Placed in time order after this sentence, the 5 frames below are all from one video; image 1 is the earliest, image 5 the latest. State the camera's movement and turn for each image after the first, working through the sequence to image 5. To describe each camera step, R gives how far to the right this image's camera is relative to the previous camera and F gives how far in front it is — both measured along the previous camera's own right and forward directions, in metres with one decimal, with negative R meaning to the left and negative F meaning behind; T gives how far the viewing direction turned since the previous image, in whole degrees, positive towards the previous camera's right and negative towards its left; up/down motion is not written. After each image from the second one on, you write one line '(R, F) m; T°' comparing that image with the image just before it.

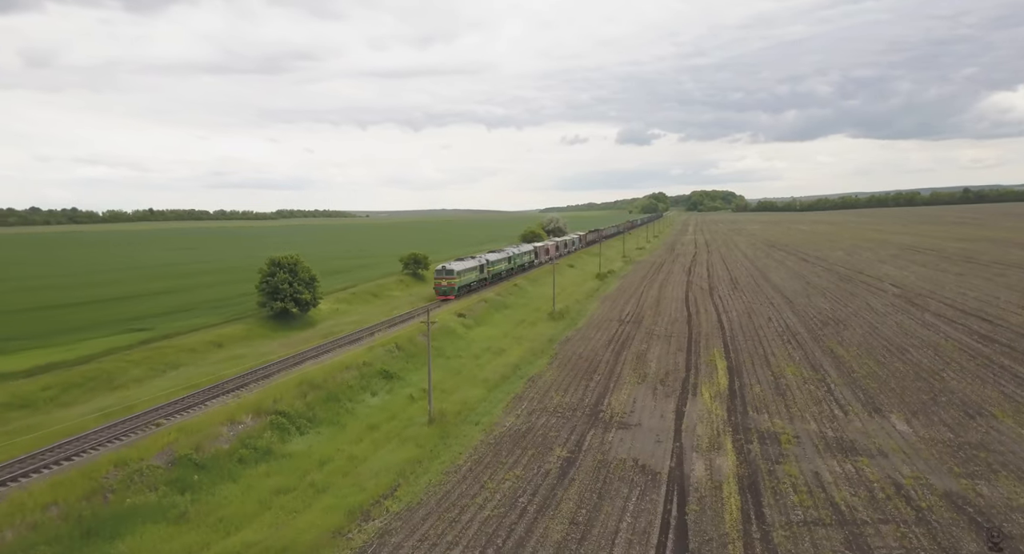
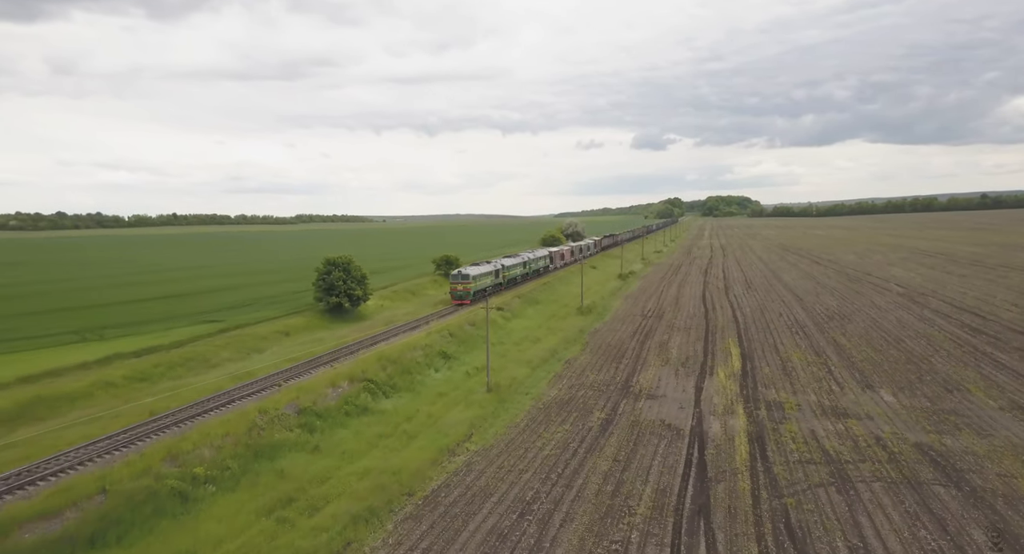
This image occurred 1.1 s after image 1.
(-1.5, -4.2) m; -2°
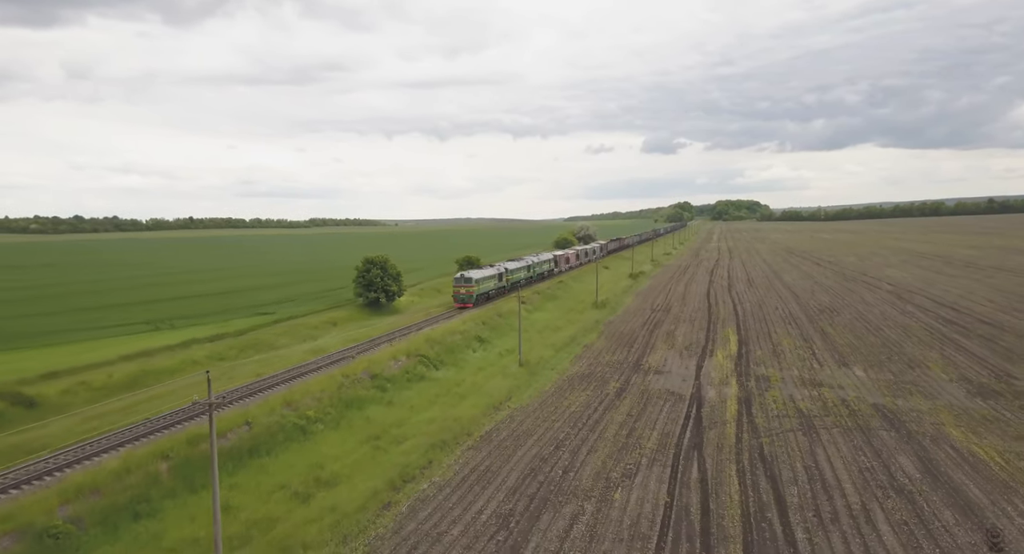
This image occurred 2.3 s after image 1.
(-1.1, -4.8) m; -1°
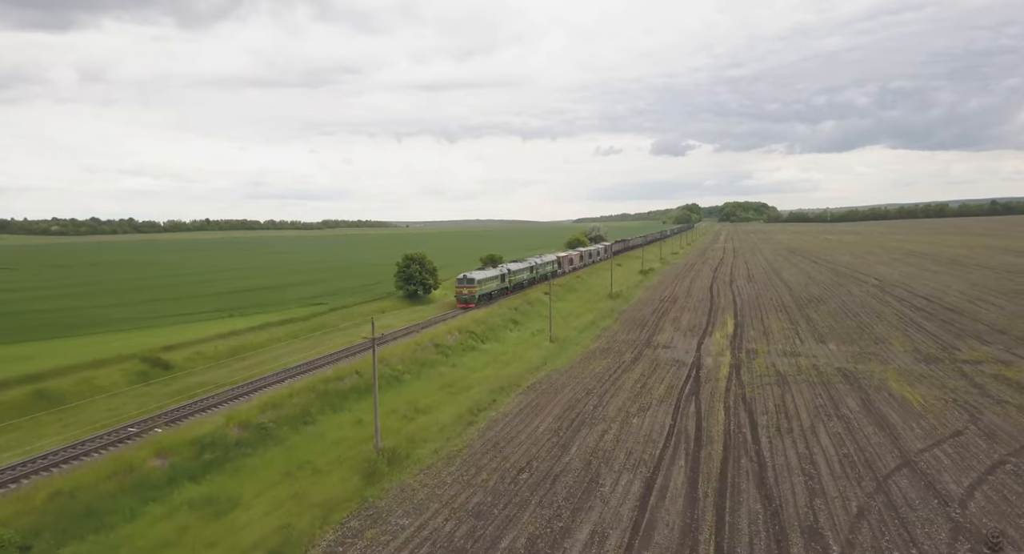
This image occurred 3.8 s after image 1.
(-1.6, -6.3) m; -1°
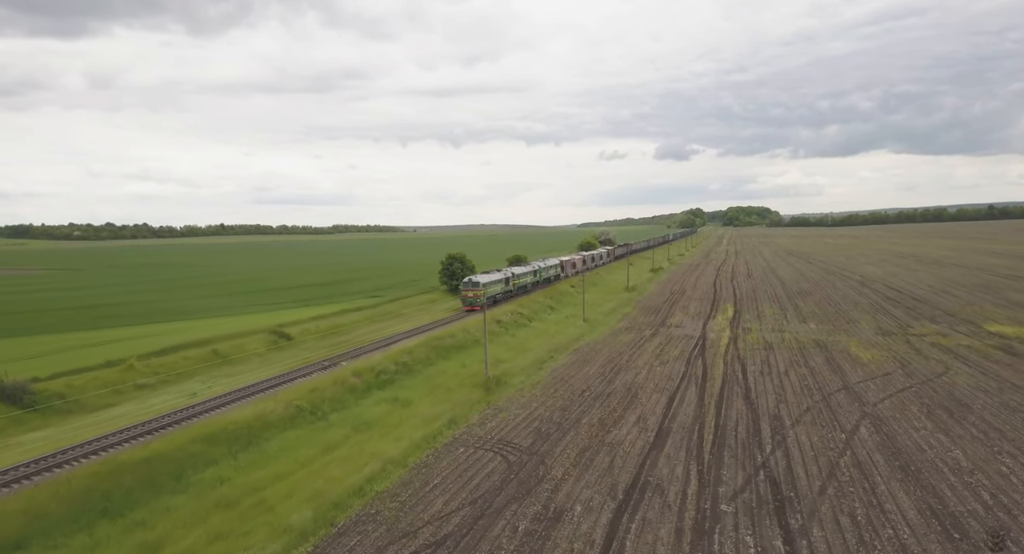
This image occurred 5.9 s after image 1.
(-3.1, -8.6) m; 0°
